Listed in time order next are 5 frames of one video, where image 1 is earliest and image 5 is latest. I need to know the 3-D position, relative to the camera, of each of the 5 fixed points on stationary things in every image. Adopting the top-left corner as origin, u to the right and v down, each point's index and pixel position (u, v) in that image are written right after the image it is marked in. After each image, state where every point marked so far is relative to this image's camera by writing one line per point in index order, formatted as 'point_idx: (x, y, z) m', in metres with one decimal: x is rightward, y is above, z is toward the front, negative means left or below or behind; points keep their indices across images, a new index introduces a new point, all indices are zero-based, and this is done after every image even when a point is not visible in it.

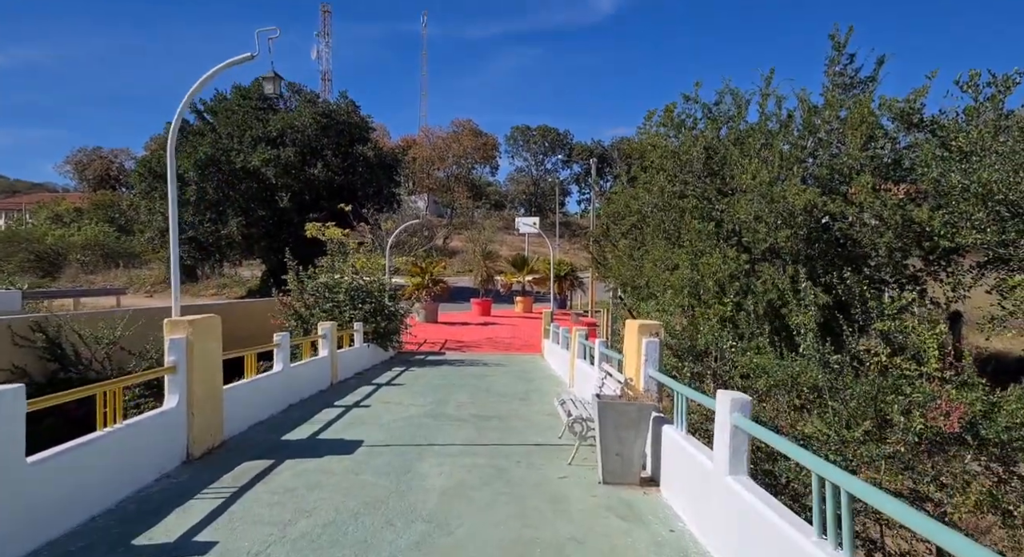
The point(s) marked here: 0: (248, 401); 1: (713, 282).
0: (-2.6, -1.2, +7.1) m
1: (+3.8, 0.0, +13.6) m
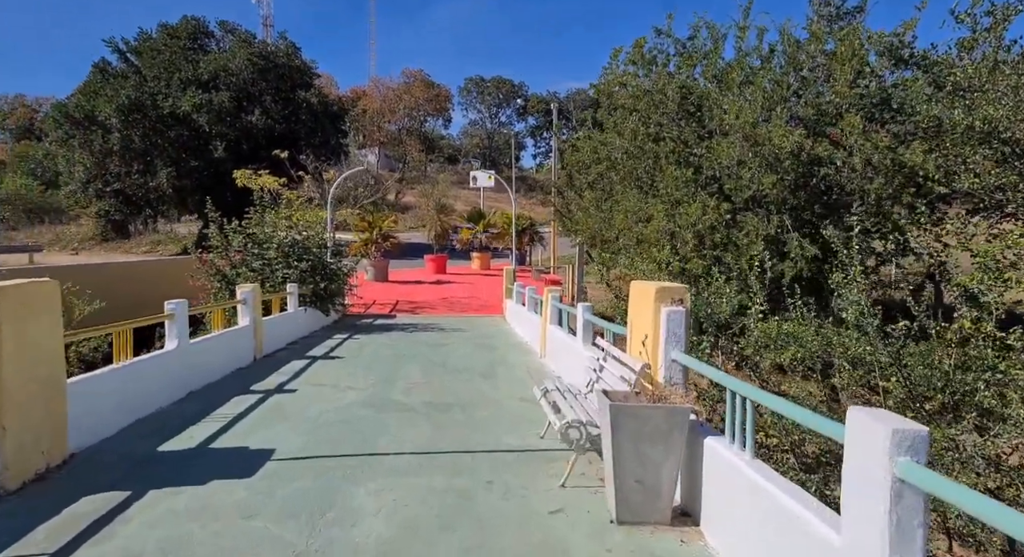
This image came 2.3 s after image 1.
0: (-2.9, -0.8, +5.2) m
1: (+3.1, +0.8, +12.1) m
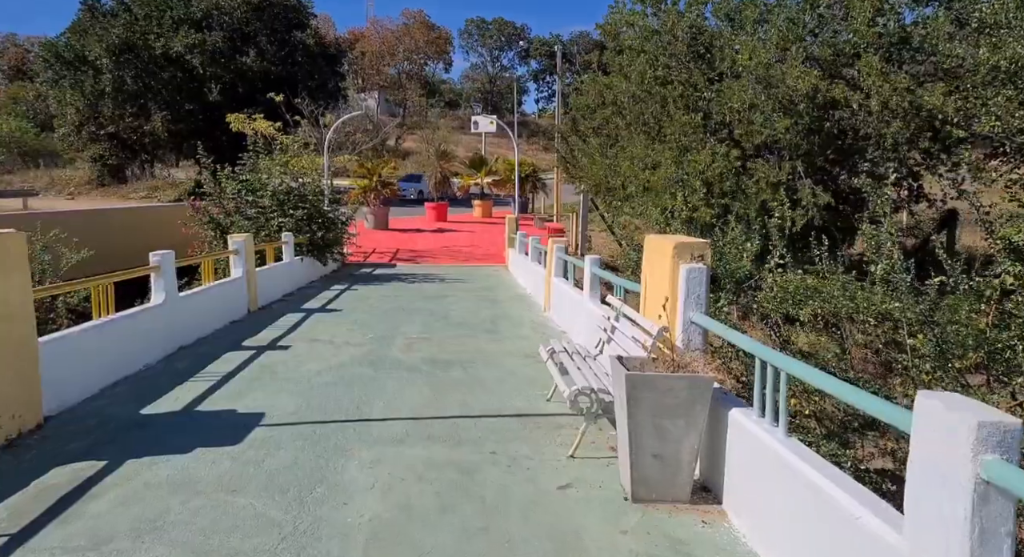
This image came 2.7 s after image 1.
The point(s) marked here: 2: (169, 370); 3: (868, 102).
0: (-2.8, -0.5, +4.9) m
1: (+3.1, +1.6, +11.6) m
2: (-2.7, -0.7, +5.6) m
3: (+5.6, +2.6, +10.9) m
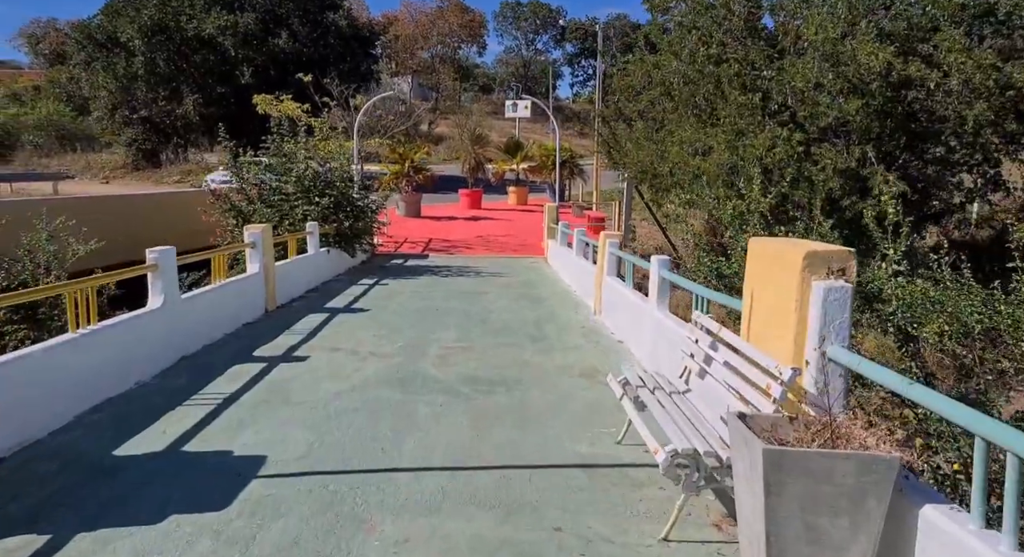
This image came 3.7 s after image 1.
0: (-2.5, -0.5, +4.1) m
1: (+3.8, +1.6, +10.5) m
2: (-2.3, -0.7, +4.8) m
3: (+6.2, +2.6, +9.6) m
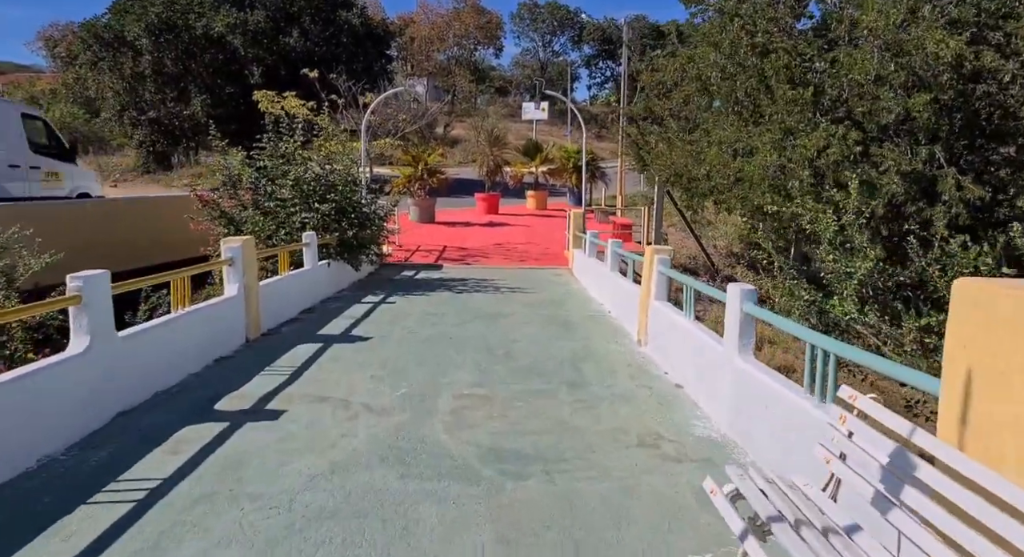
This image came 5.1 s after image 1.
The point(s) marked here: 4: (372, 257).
0: (-2.3, -0.7, +2.8) m
1: (+4.1, +1.4, +9.1) m
2: (-2.1, -0.9, +3.5) m
3: (+6.5, +2.4, +8.2) m
4: (-2.3, +0.3, +11.7) m
